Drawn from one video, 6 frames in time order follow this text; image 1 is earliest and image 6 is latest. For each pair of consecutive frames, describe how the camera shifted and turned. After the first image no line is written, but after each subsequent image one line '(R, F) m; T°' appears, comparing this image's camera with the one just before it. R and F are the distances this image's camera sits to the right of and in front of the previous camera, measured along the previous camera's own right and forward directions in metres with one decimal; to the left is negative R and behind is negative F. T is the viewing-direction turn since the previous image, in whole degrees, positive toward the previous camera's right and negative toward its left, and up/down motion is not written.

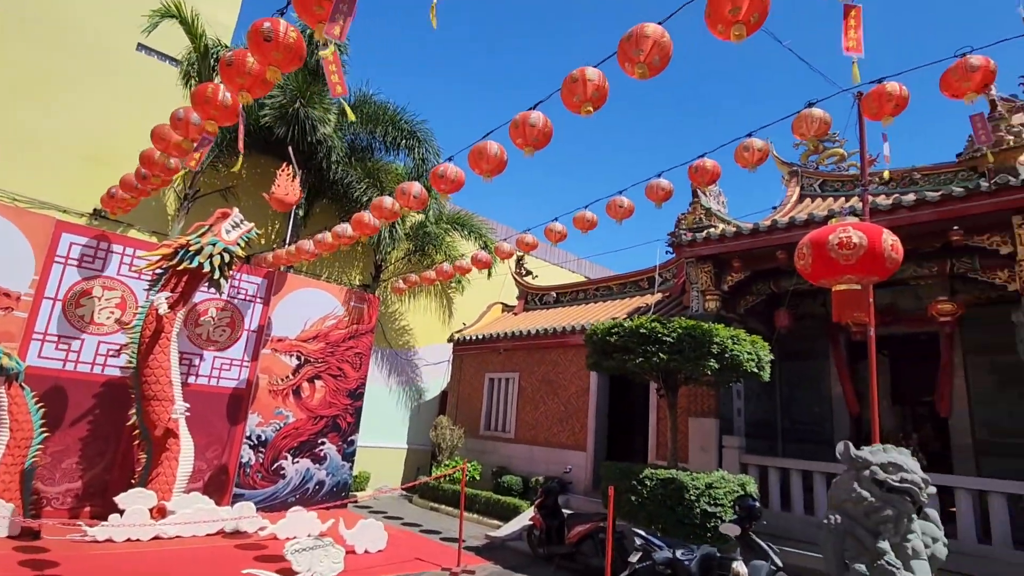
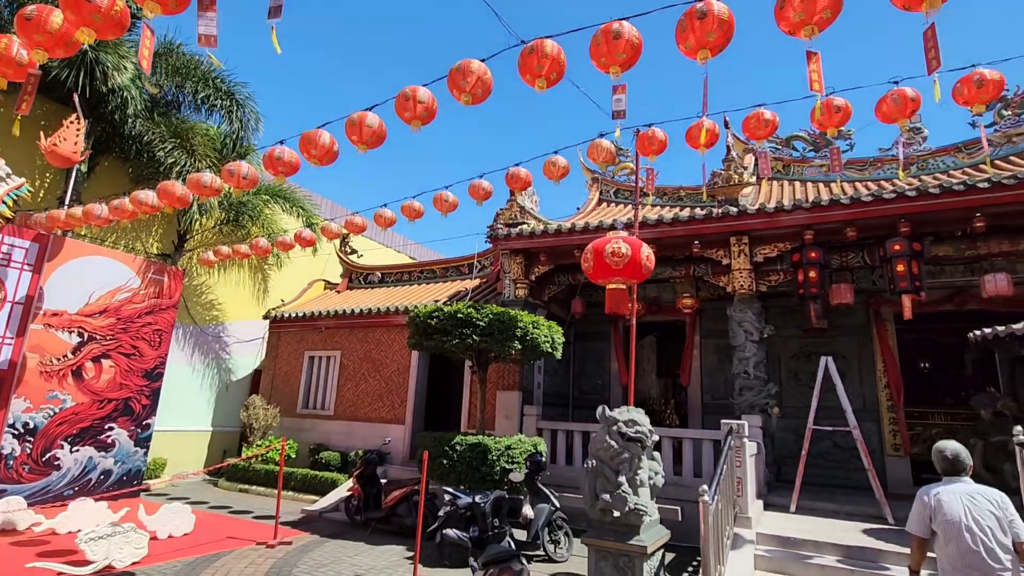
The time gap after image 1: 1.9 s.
(-0.1, -0.6) m; +19°
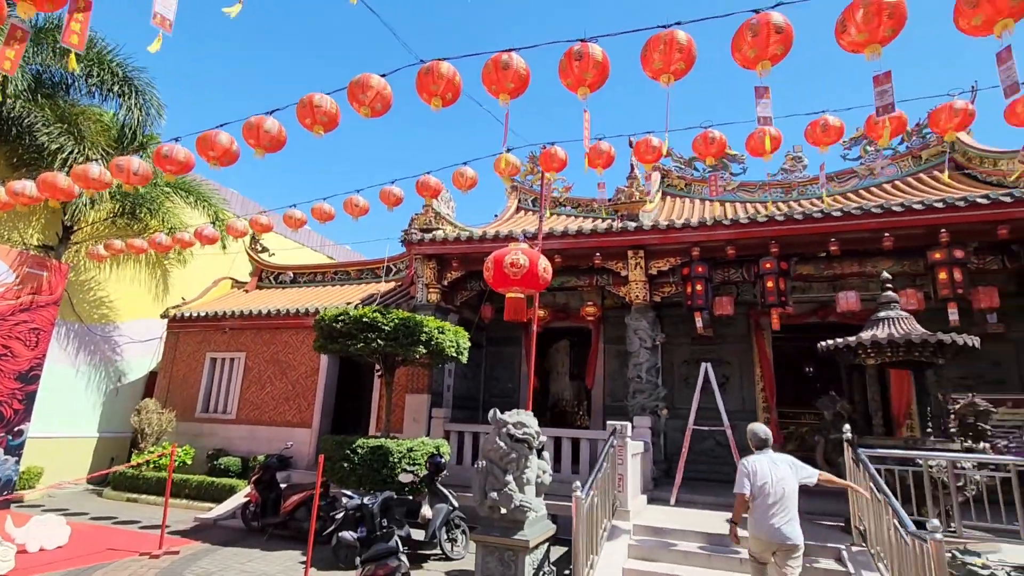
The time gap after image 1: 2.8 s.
(+0.3, -0.2) m; +8°
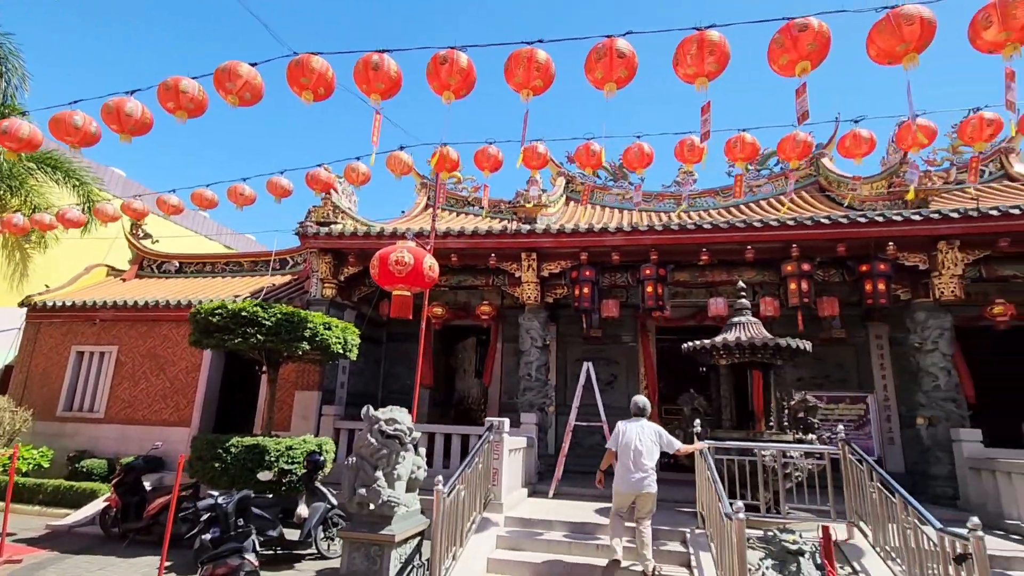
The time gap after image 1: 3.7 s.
(+0.4, -0.2) m; +8°
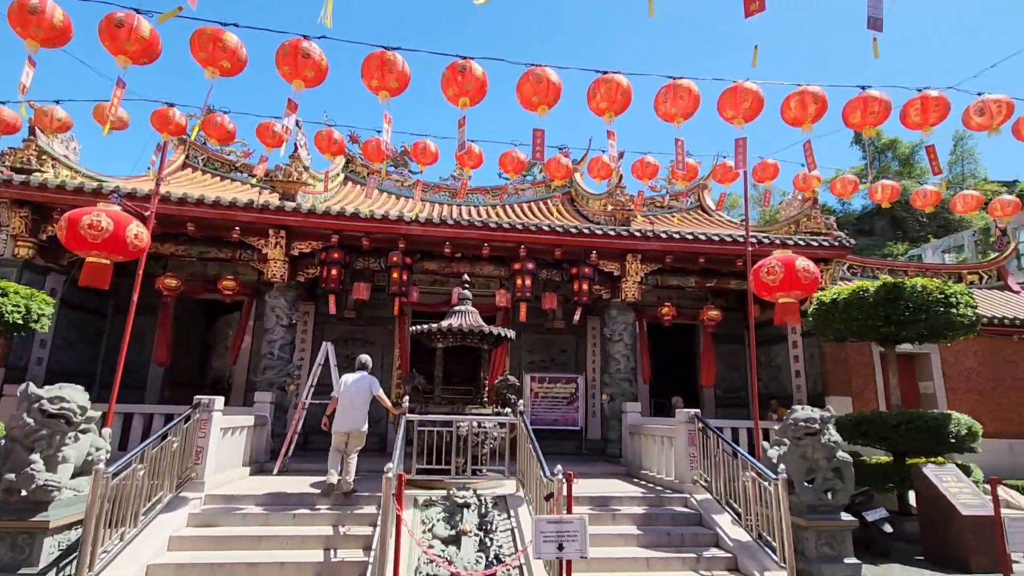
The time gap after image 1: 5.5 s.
(+0.9, -0.6) m; +20°
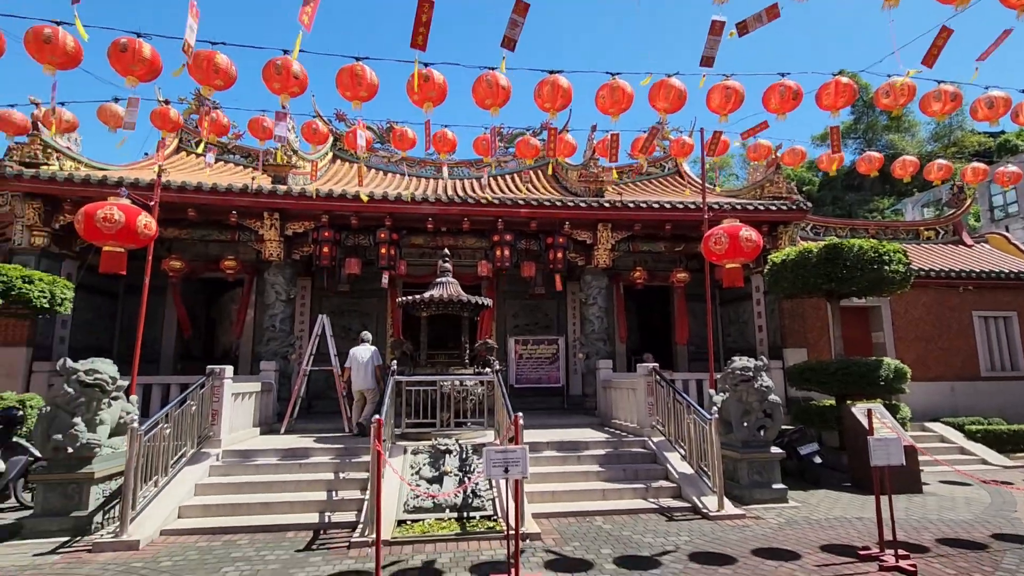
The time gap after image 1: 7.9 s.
(+0.3, -0.7) m; 0°
